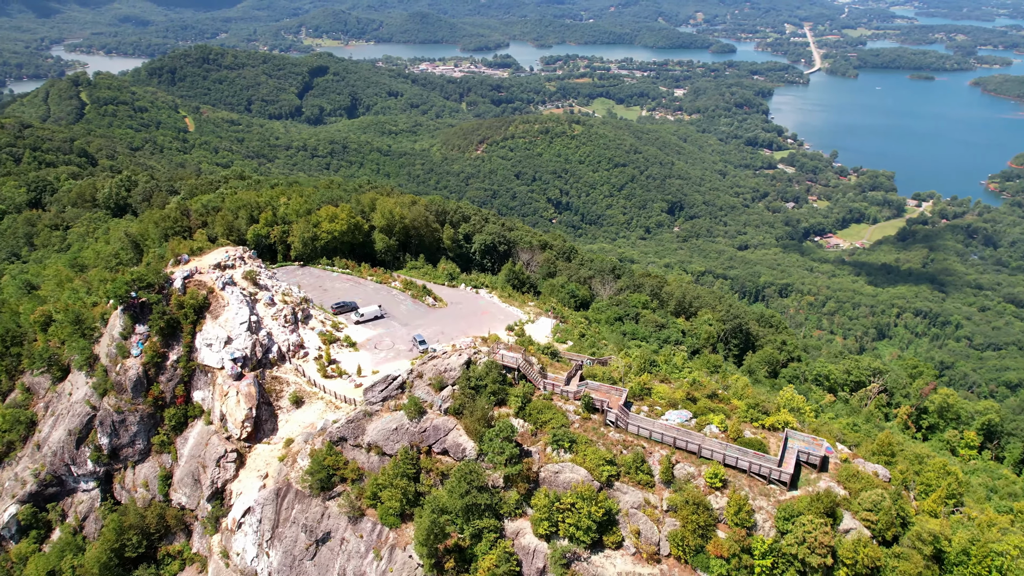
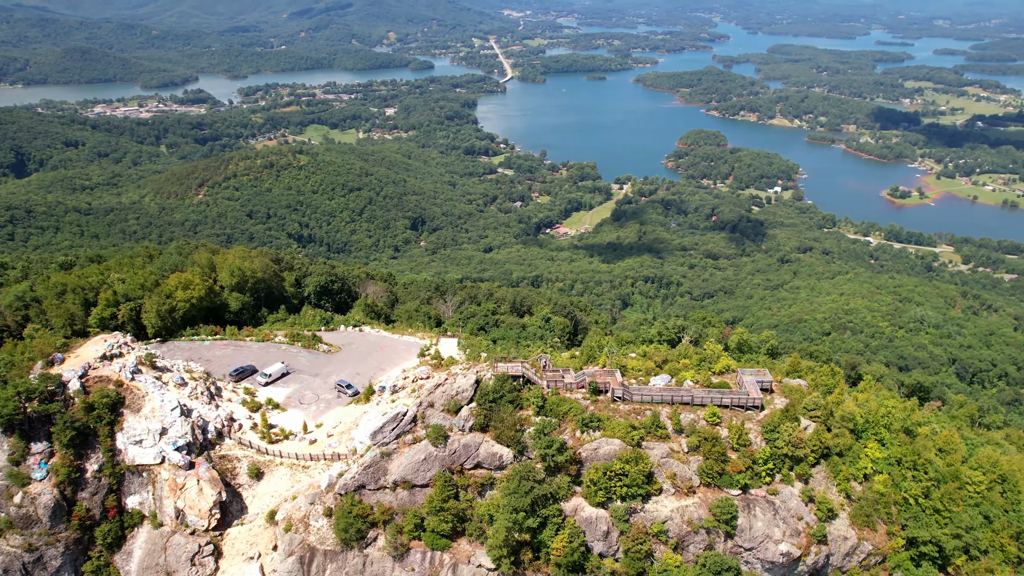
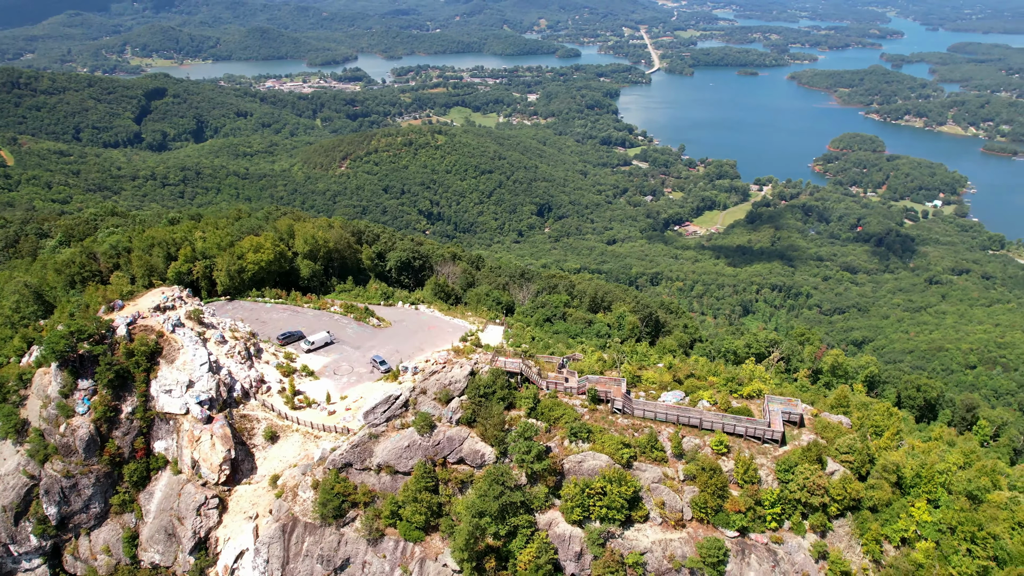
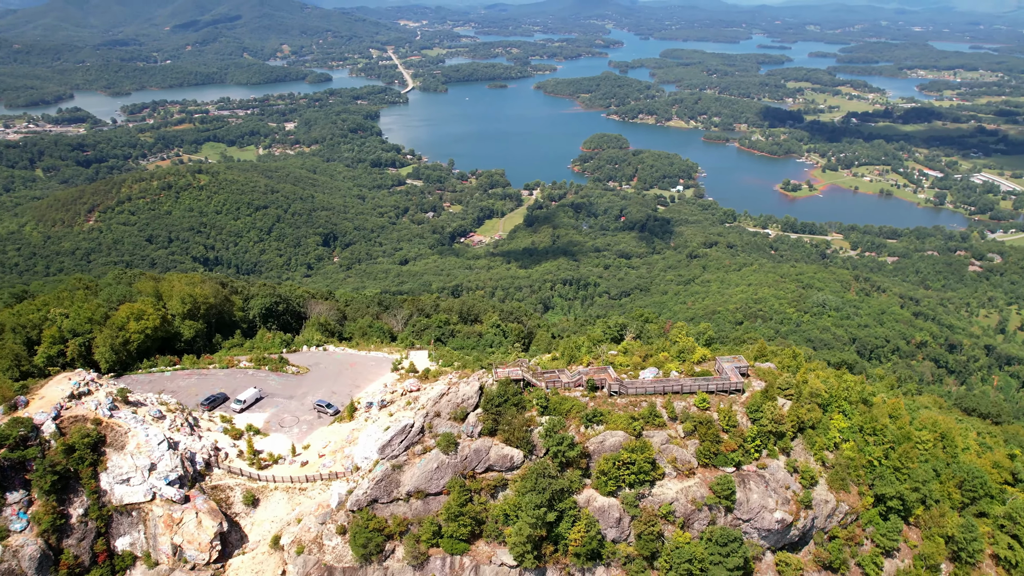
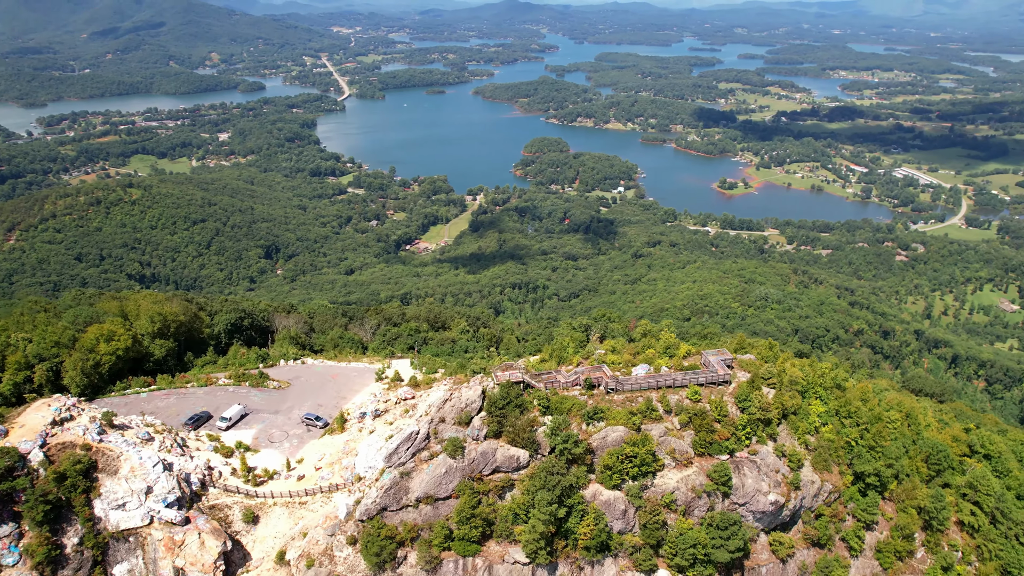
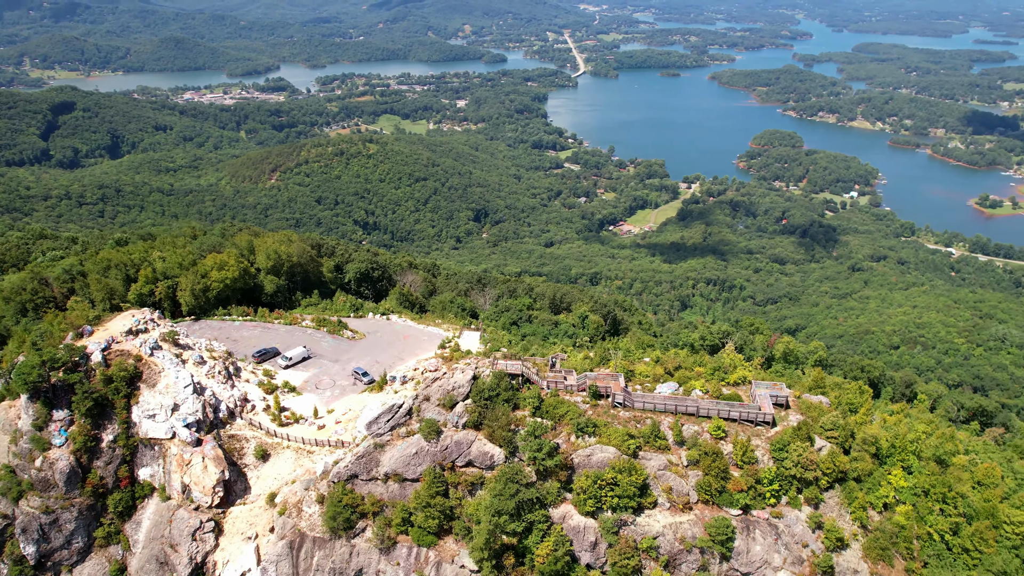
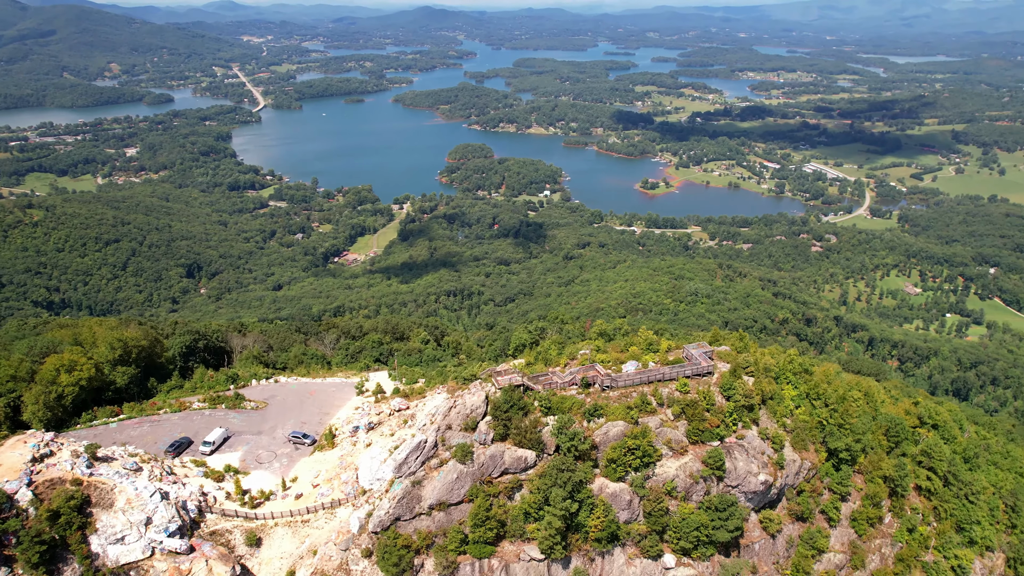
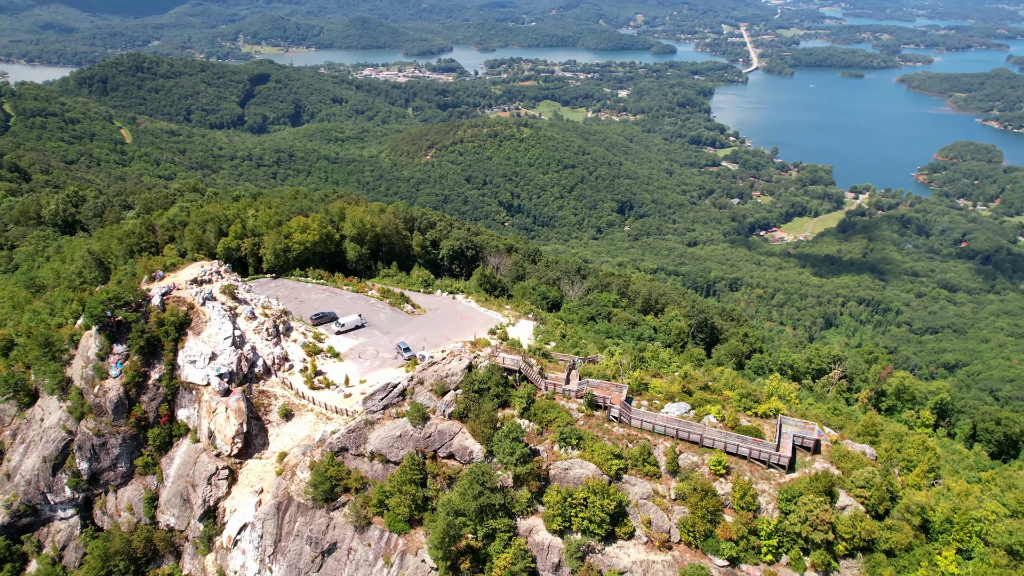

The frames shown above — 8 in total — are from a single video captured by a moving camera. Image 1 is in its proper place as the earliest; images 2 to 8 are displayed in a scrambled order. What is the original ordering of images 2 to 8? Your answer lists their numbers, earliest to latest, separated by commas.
8, 3, 6, 2, 4, 5, 7
